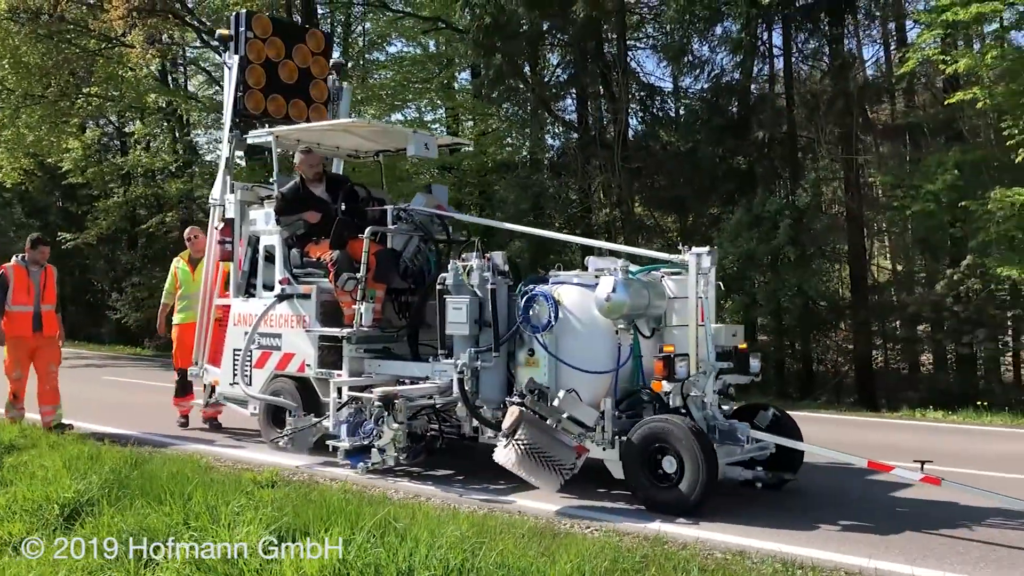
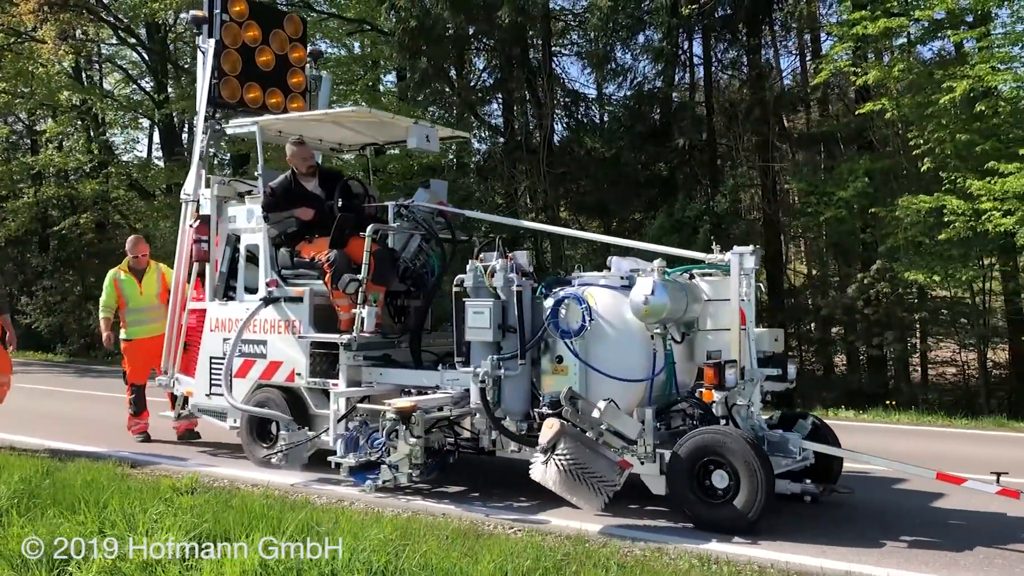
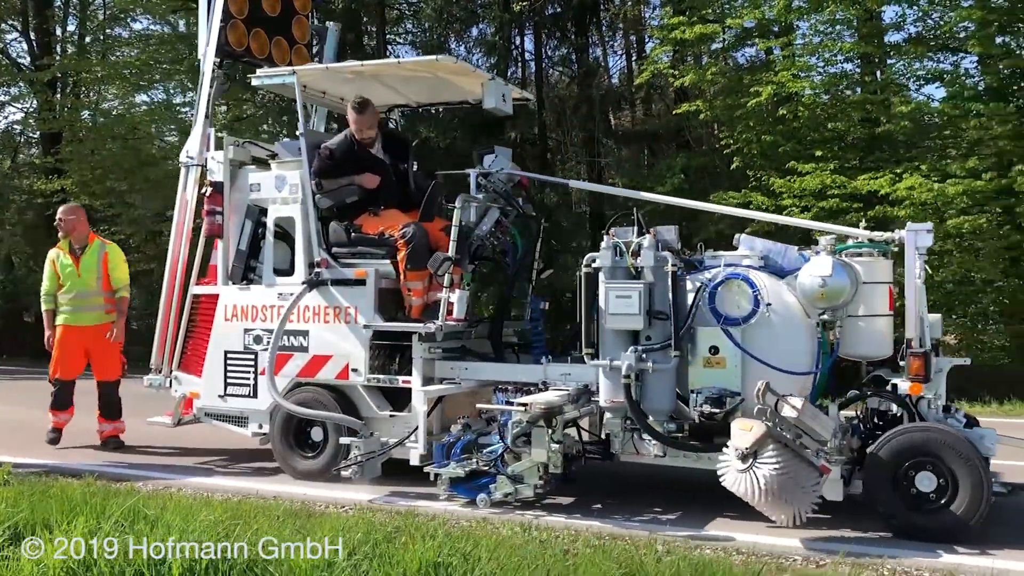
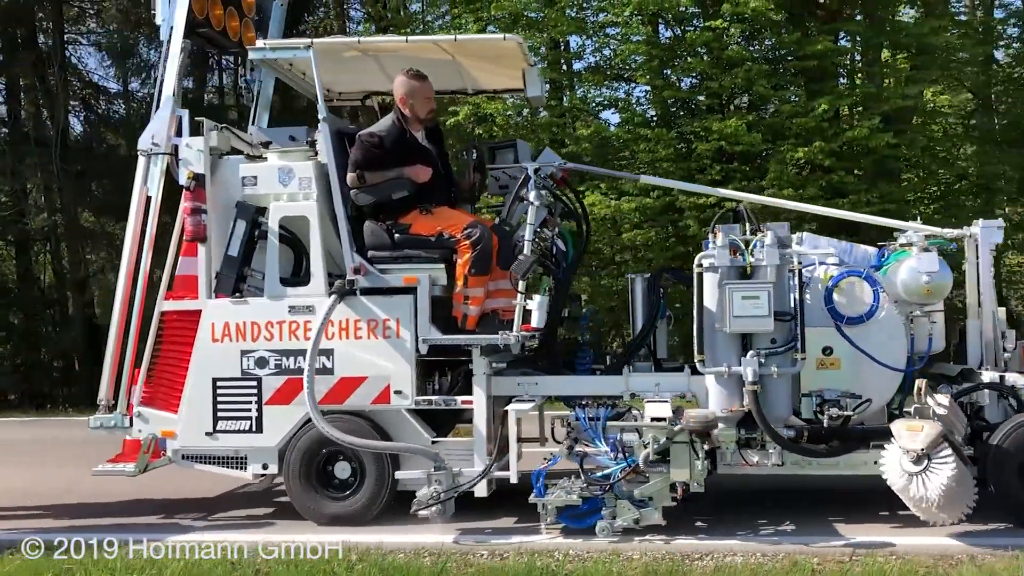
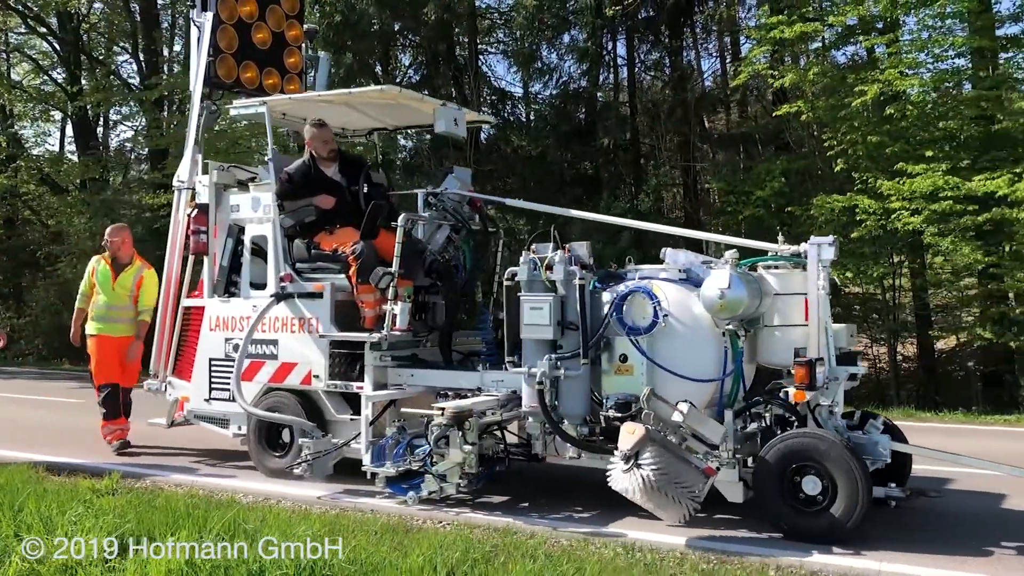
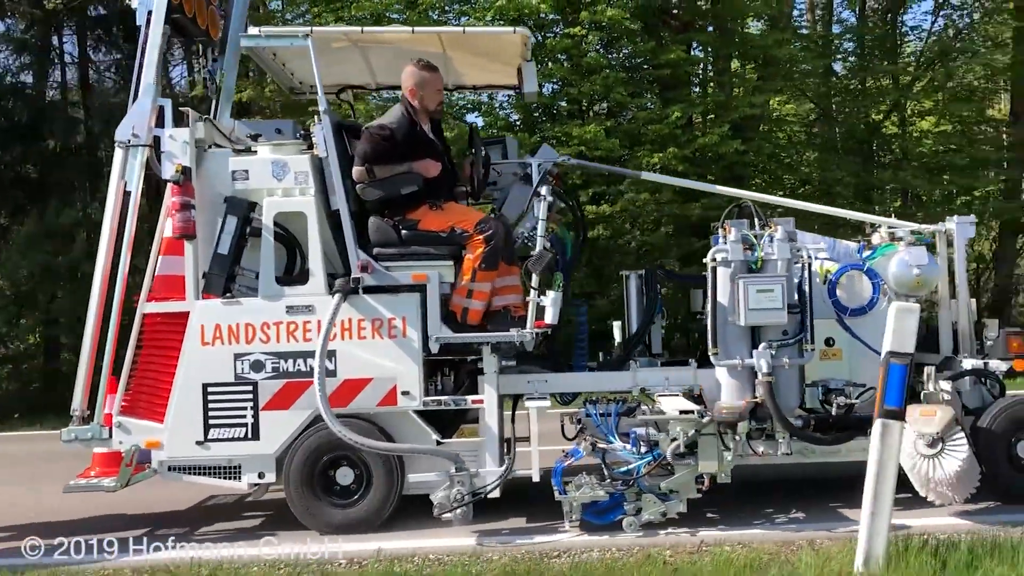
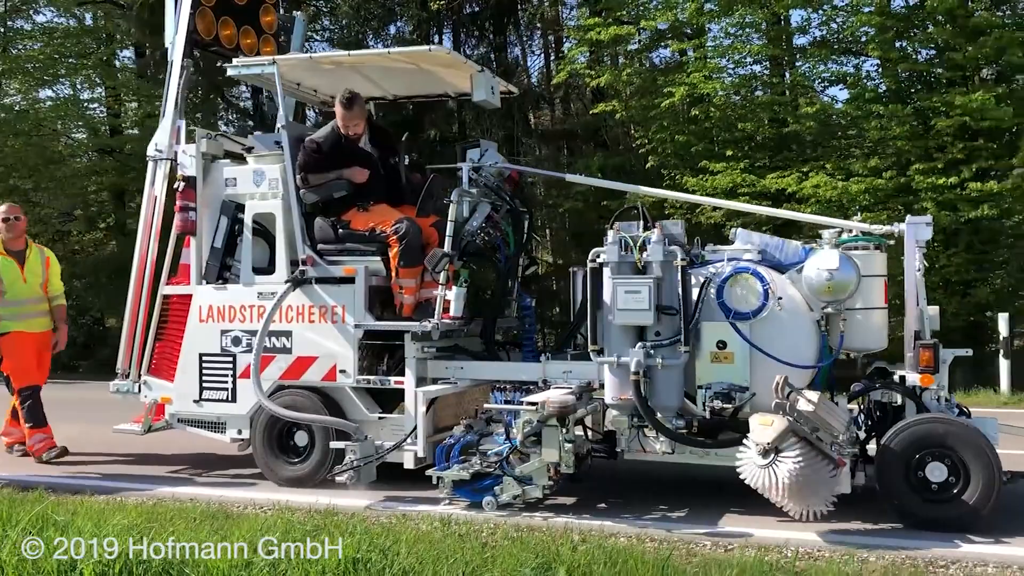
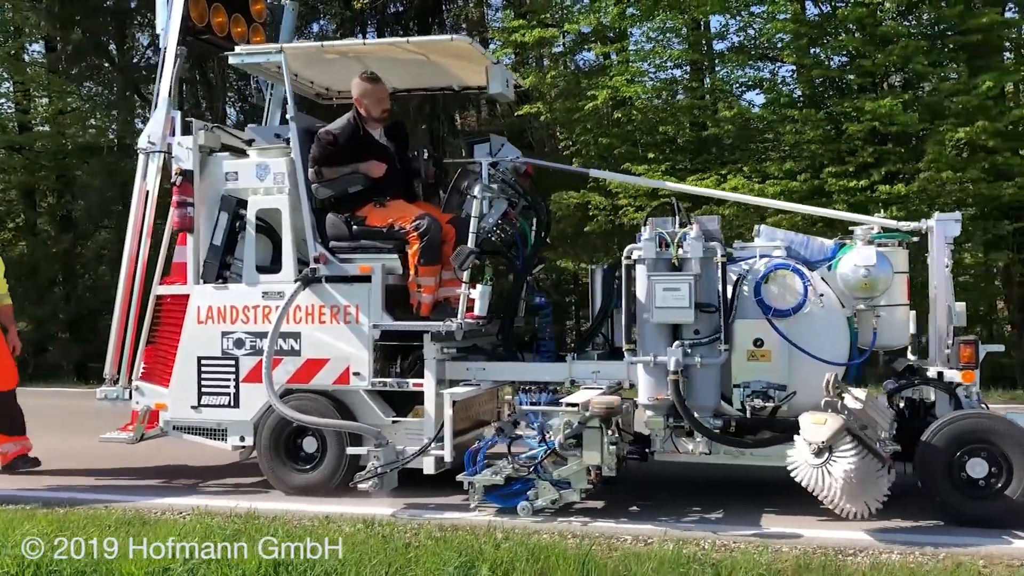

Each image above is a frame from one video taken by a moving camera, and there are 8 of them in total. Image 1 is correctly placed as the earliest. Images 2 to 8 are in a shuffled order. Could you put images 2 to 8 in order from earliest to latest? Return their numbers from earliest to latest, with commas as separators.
2, 5, 3, 7, 8, 4, 6
